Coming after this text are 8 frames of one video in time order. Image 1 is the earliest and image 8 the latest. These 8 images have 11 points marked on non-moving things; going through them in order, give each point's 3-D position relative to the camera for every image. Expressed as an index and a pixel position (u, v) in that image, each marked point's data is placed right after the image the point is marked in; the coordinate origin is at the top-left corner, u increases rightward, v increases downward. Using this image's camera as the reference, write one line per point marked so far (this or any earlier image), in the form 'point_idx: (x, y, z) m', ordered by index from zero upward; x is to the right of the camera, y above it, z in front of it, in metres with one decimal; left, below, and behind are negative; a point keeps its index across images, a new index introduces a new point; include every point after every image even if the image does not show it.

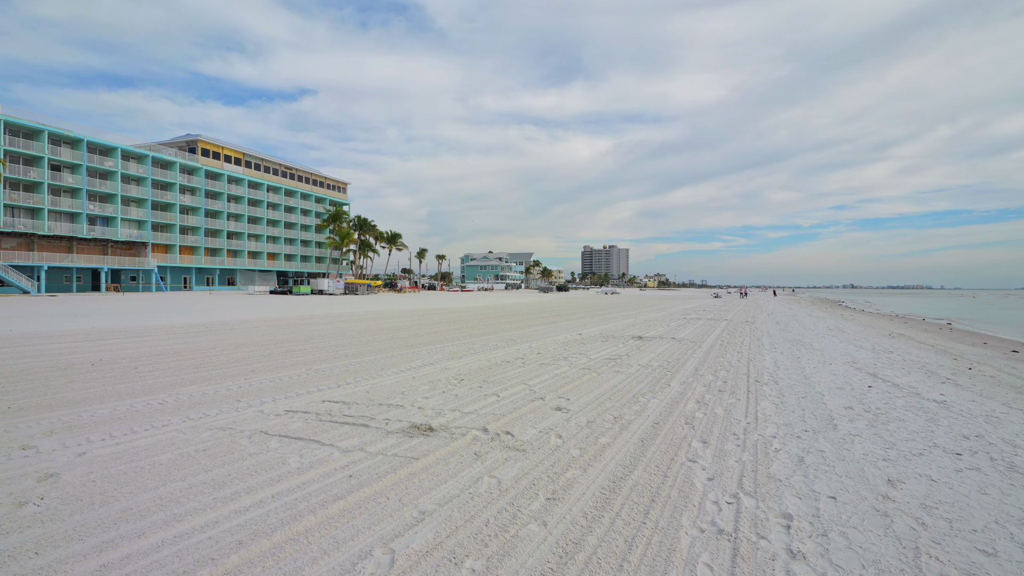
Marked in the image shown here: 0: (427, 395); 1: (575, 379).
0: (-0.9, -1.2, +6.1) m
1: (+0.8, -1.1, +7.0) m
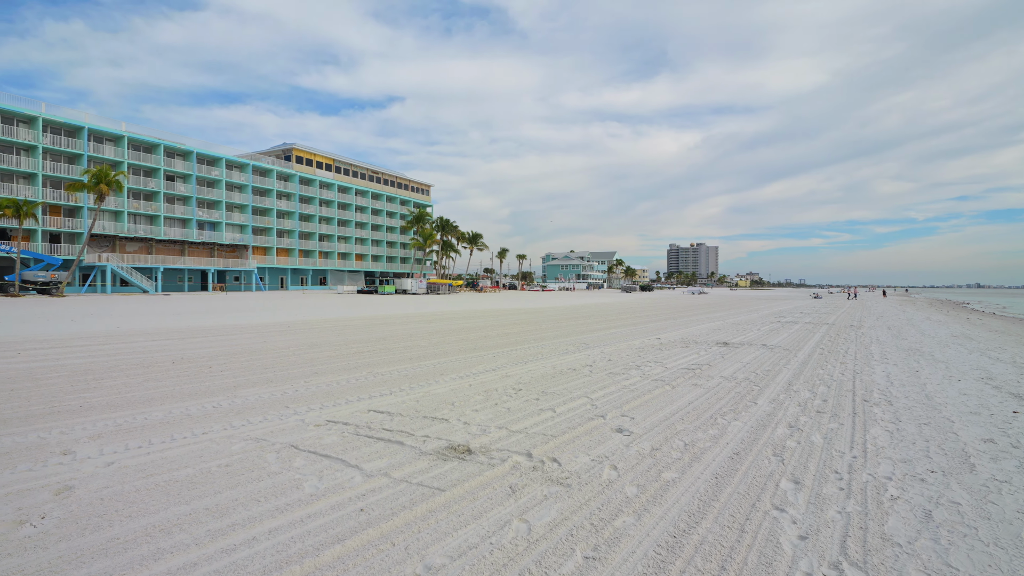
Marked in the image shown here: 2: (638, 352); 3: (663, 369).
0: (-0.3, -1.2, +5.6) m
1: (+1.5, -1.2, +6.3) m
2: (+2.3, -1.2, +10.3) m
3: (+2.1, -1.2, +8.0) m
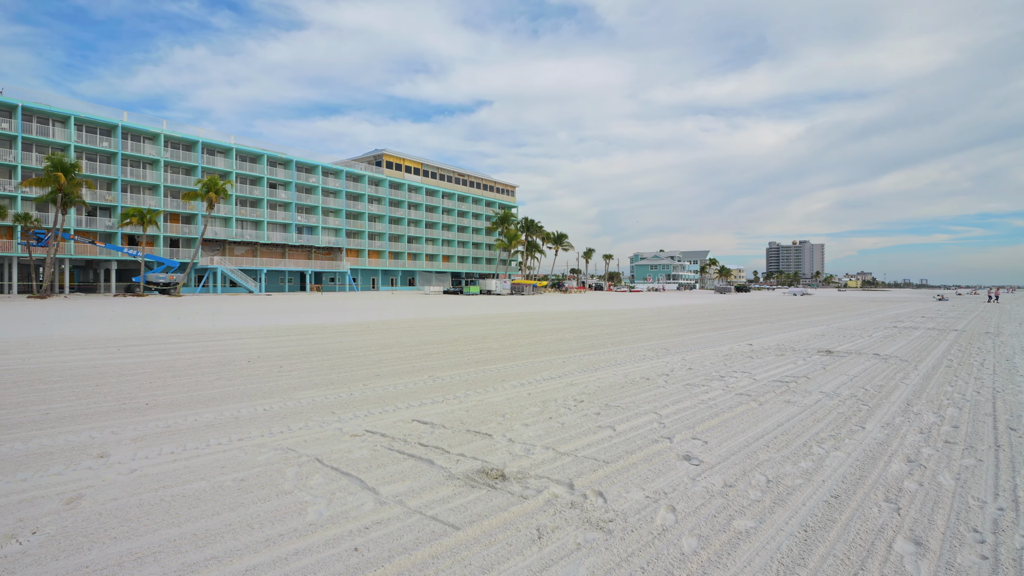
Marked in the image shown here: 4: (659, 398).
0: (+0.1, -1.2, +5.1) m
1: (+2.1, -1.2, +5.4) m
2: (+3.5, -1.2, +9.3) m
3: (+3.0, -1.2, +7.0) m
4: (+1.6, -1.2, +6.0) m
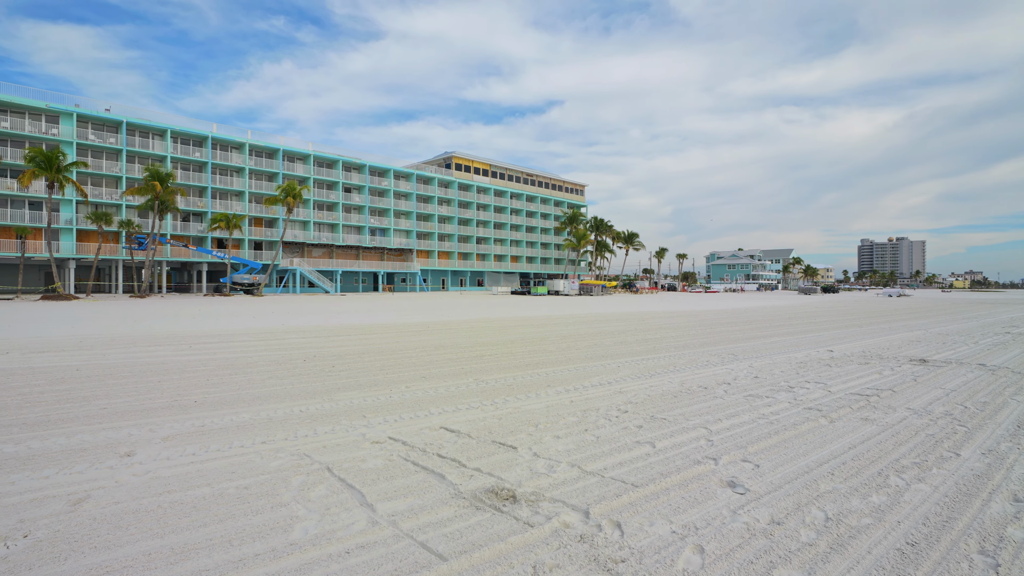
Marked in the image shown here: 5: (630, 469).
0: (+0.4, -1.2, +4.7) m
1: (+2.3, -1.2, +4.8) m
2: (+4.3, -1.2, +8.4) m
3: (+3.5, -1.2, +6.3) m
4: (+1.9, -1.2, +5.5) m
5: (+0.8, -1.2, +3.6) m
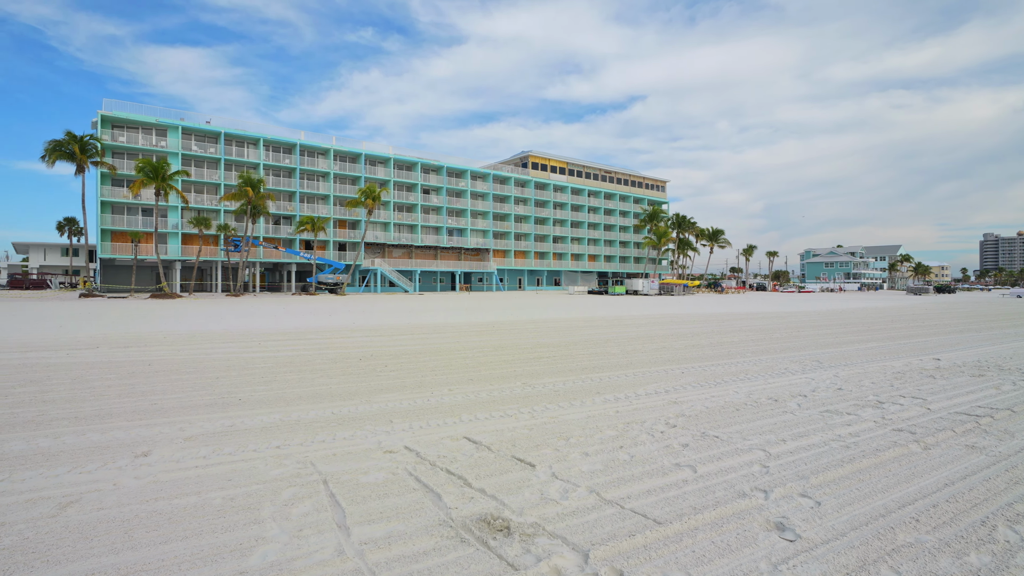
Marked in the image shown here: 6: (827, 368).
0: (+0.6, -1.2, +4.2) m
1: (+2.5, -1.2, +4.0) m
2: (+4.9, -1.2, +7.3) m
3: (+3.8, -1.1, +5.3) m
4: (+2.2, -1.2, +4.7) m
5: (+0.8, -1.2, +3.1) m
6: (+4.7, -1.2, +8.5) m
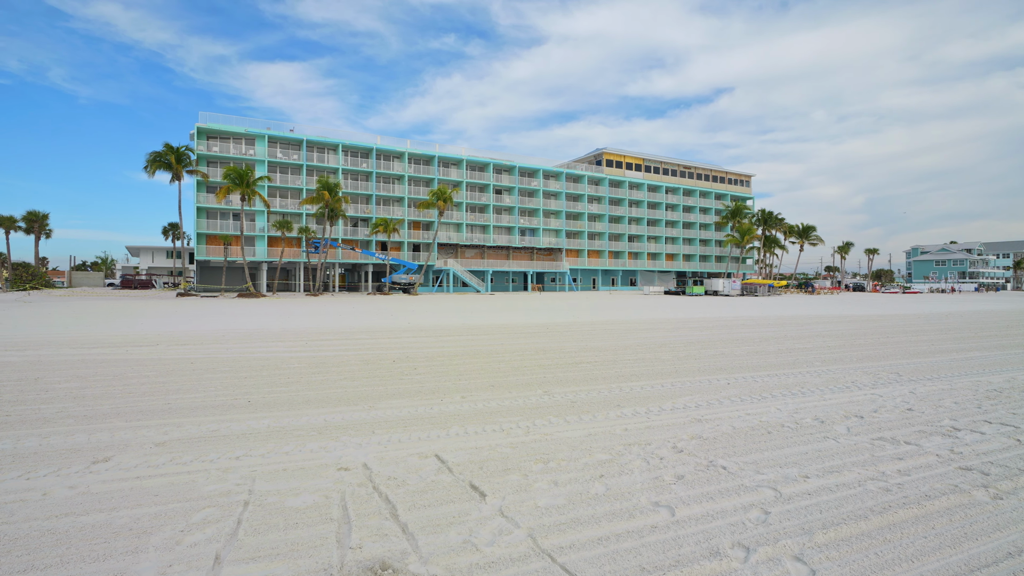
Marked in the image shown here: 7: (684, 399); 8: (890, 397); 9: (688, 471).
0: (+0.4, -1.2, +3.6) m
1: (+2.2, -1.2, +3.1) m
2: (+5.1, -1.2, +6.1) m
3: (+3.7, -1.2, +4.2) m
4: (+2.0, -1.2, +3.9) m
5: (+0.4, -1.2, +2.5) m
6: (+5.1, -1.2, +7.3) m
7: (+1.9, -1.2, +6.3) m
8: (+4.2, -1.2, +6.2) m
9: (+1.2, -1.2, +3.7) m
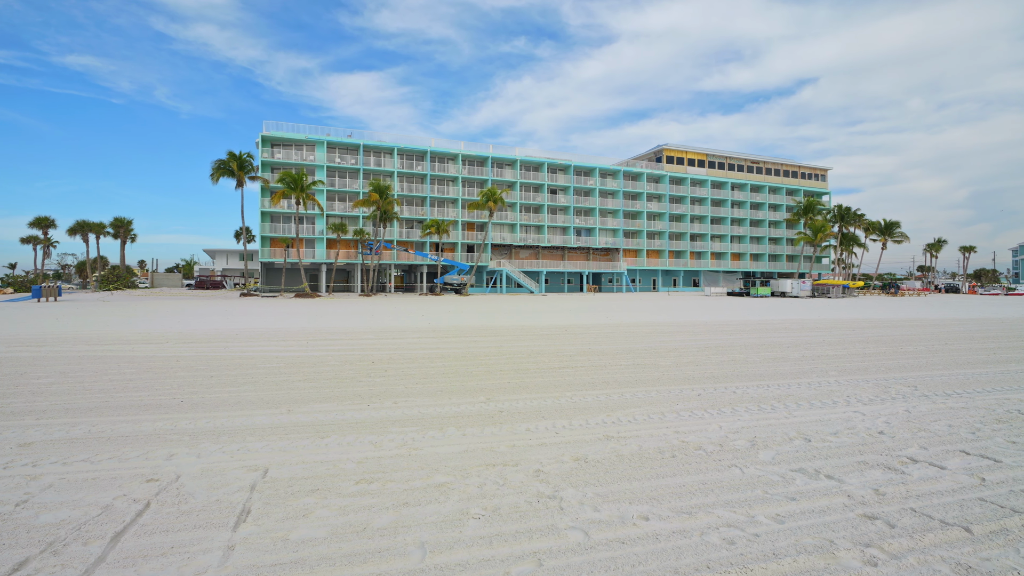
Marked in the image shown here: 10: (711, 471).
0: (-0.8, -1.2, +3.1) m
1: (+1.1, -1.1, +2.4) m
2: (+4.2, -1.2, +5.0) m
3: (+2.7, -1.1, +3.3) m
4: (+1.0, -1.1, +3.2) m
5: (-0.9, -1.1, +2.0) m
6: (+4.4, -1.2, +6.2) m
7: (+1.2, -1.2, +5.6) m
8: (+3.3, -1.2, +5.2) m
9: (0.0, -1.2, +3.1) m
10: (+1.3, -1.2, +3.7) m
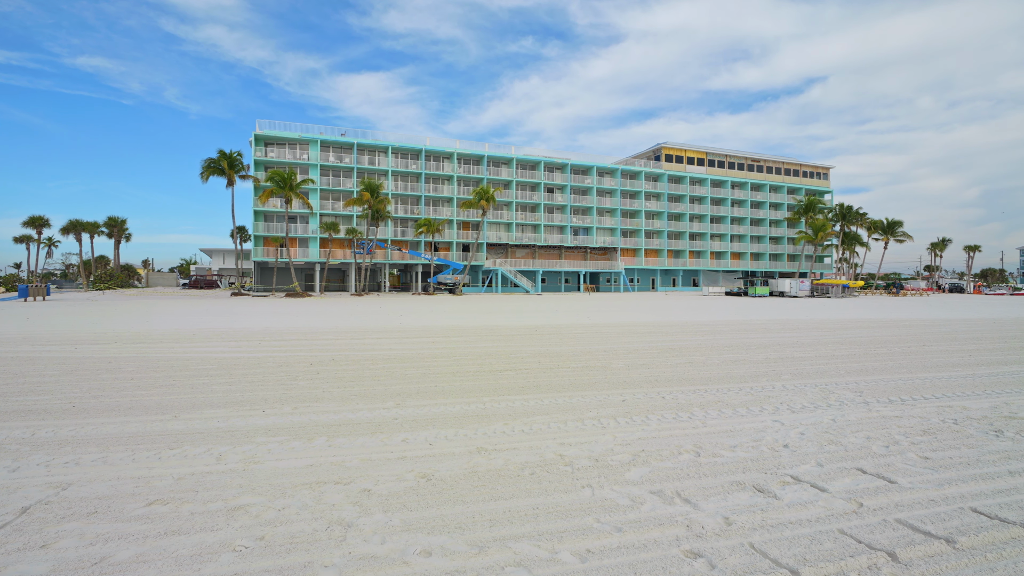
0: (-1.8, -1.1, +2.7) m
1: (0.0, -1.1, +2.0) m
2: (+3.3, -1.2, +4.5) m
3: (+1.7, -1.1, +2.9) m
4: (0.0, -1.1, +2.8) m
5: (-1.9, -1.1, +1.6) m
6: (+3.4, -1.2, +5.7) m
7: (+0.2, -1.2, +5.2) m
8: (+2.4, -1.2, +4.8) m
9: (-1.0, -1.1, +2.7) m
10: (+0.3, -1.2, +3.2) m
